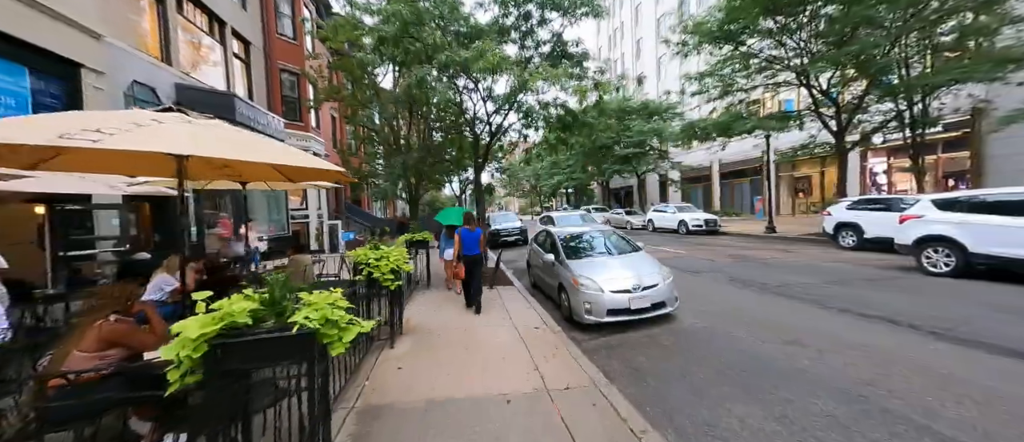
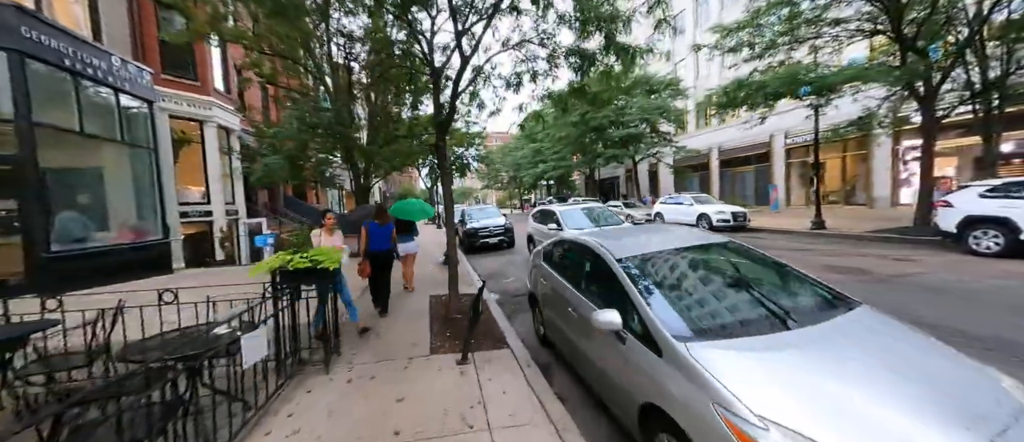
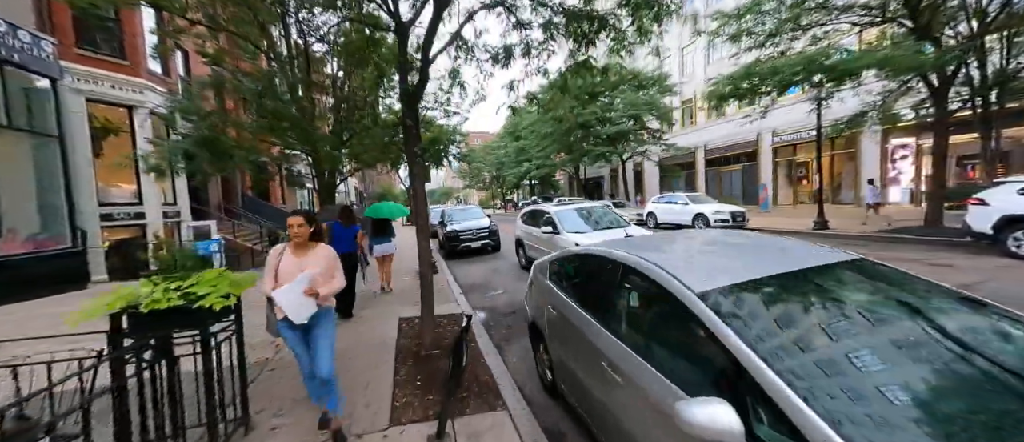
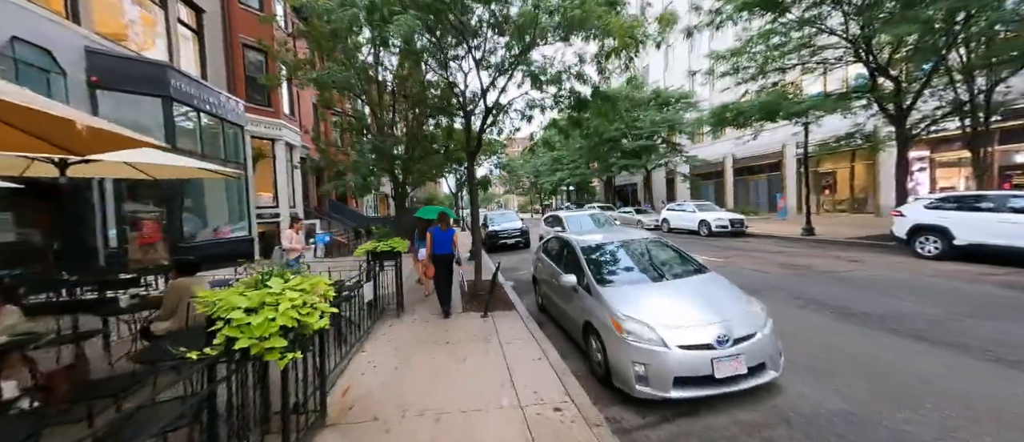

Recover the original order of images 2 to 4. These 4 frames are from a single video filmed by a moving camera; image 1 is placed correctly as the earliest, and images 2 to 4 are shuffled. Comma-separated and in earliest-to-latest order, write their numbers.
4, 2, 3
